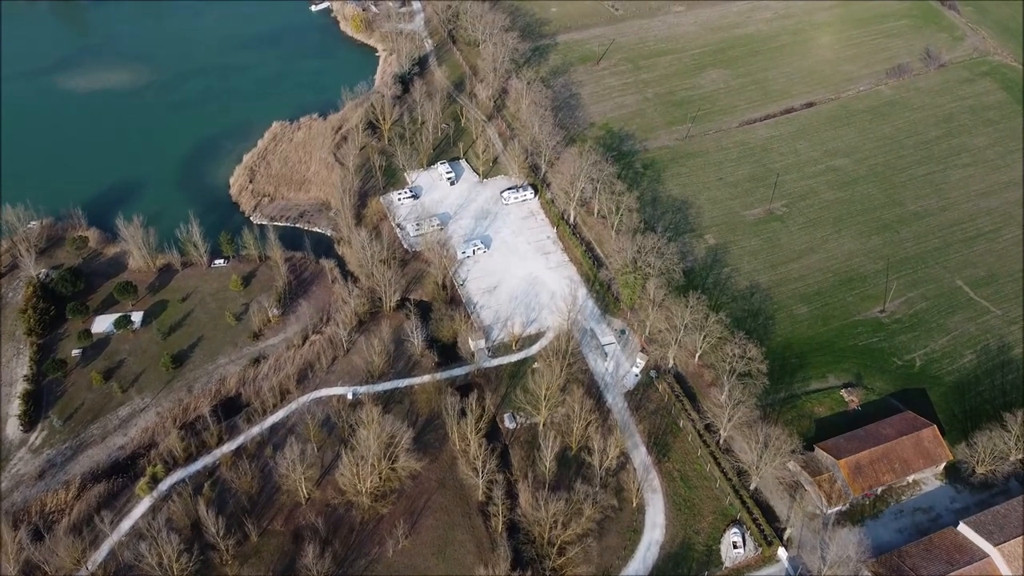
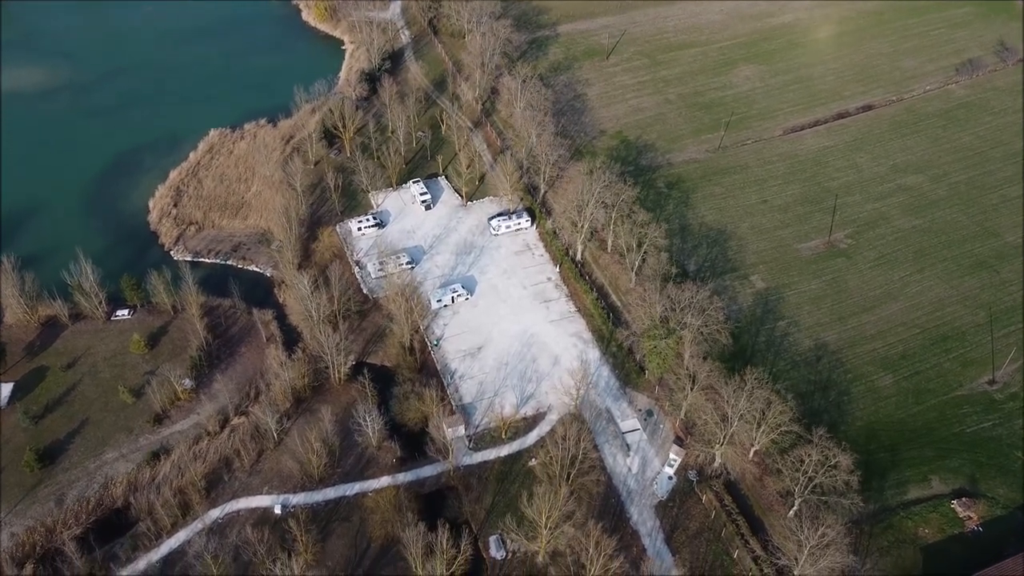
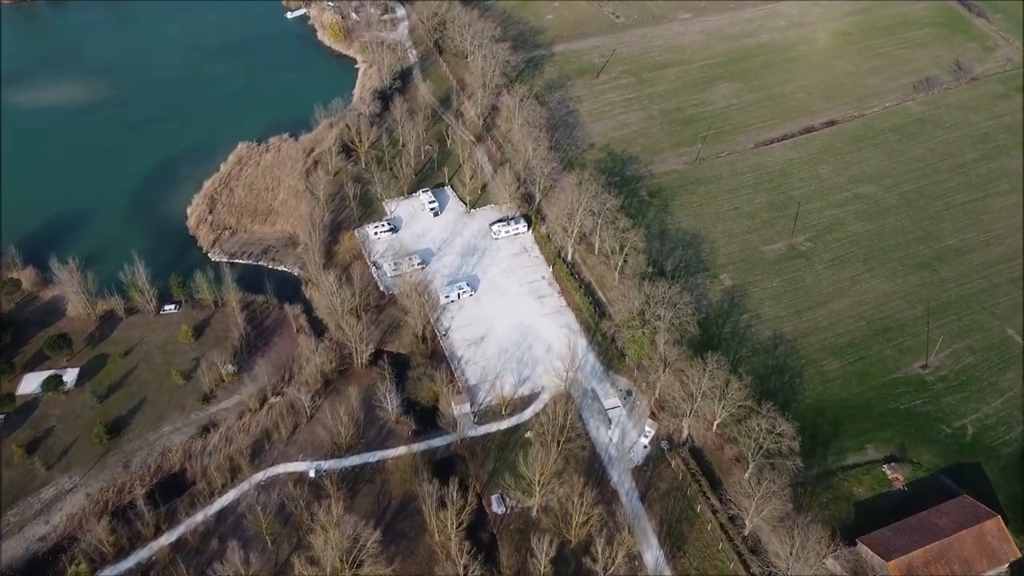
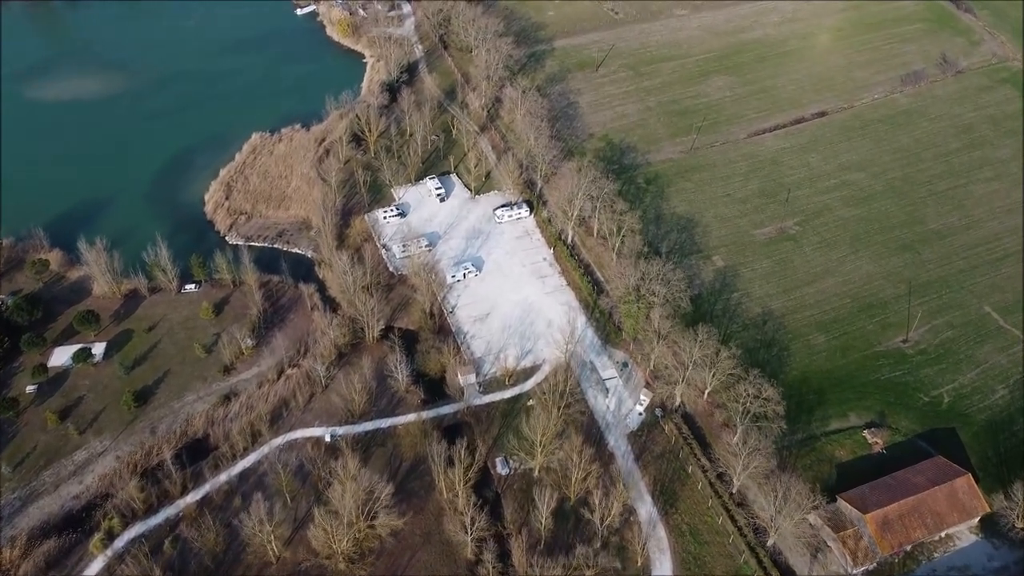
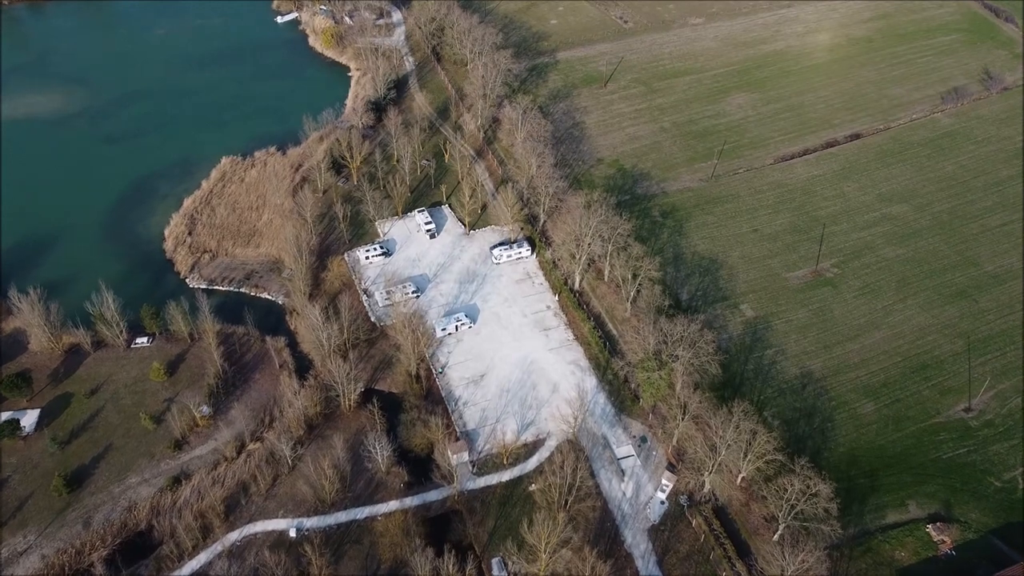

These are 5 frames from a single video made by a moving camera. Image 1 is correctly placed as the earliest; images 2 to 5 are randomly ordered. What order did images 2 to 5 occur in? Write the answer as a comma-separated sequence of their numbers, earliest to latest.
4, 3, 5, 2
